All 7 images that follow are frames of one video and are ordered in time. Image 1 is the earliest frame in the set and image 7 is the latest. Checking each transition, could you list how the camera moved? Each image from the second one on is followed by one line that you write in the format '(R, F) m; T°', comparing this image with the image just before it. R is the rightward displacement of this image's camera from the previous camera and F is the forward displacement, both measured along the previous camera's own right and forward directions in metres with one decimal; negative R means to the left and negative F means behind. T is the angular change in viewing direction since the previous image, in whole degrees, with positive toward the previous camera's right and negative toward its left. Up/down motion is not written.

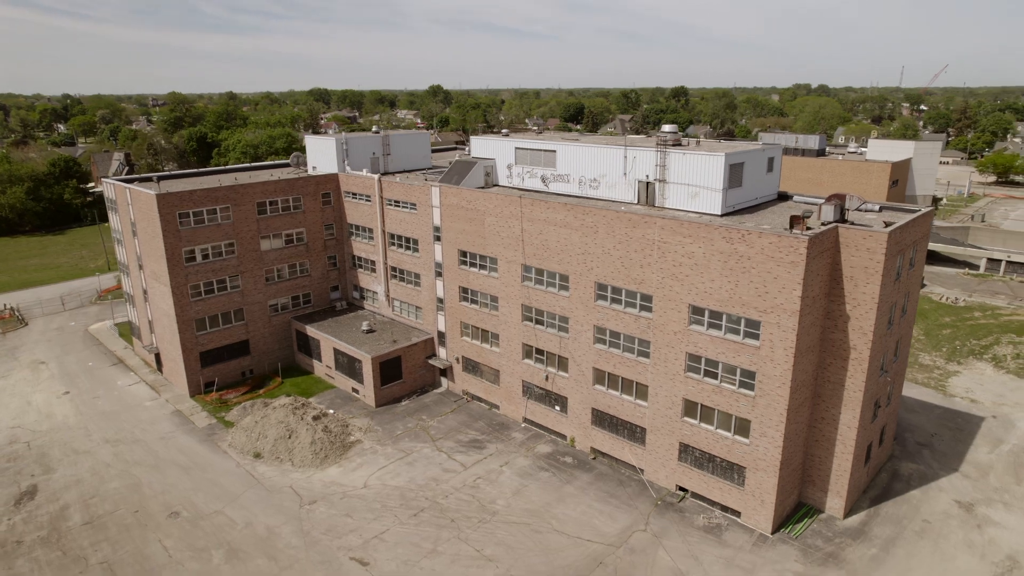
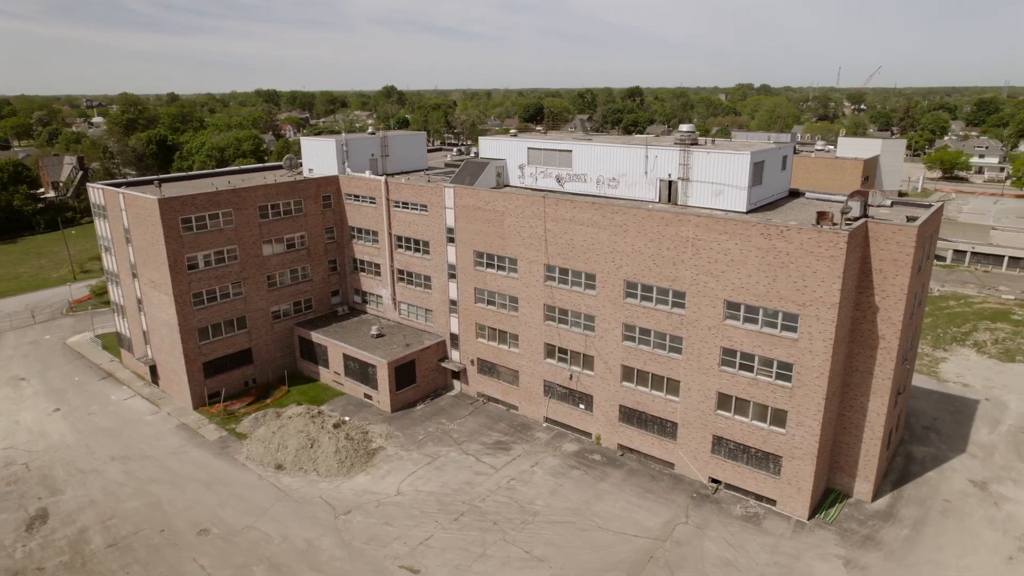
(-3.6, +0.2) m; +4°
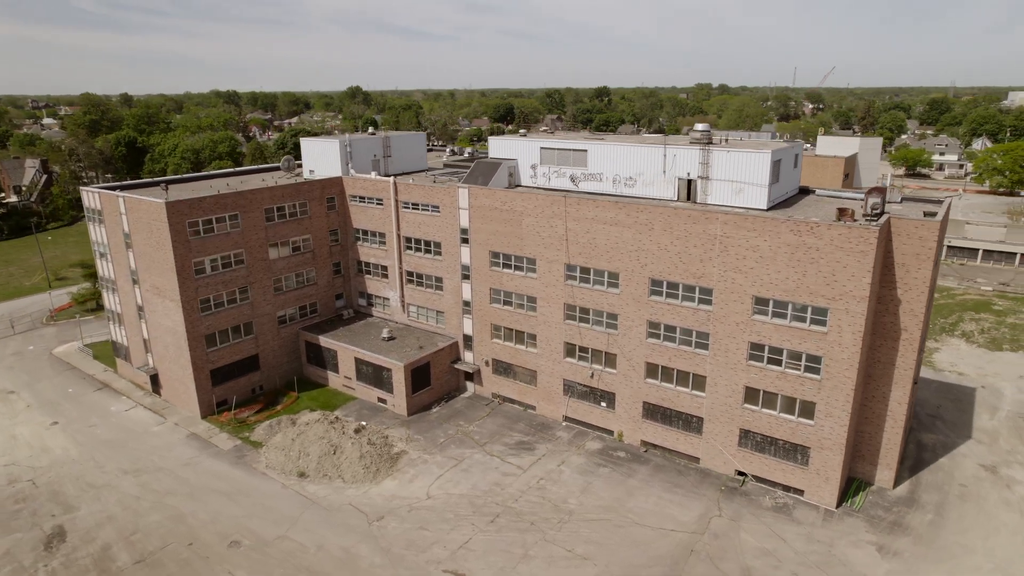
(-2.9, +0.1) m; +3°
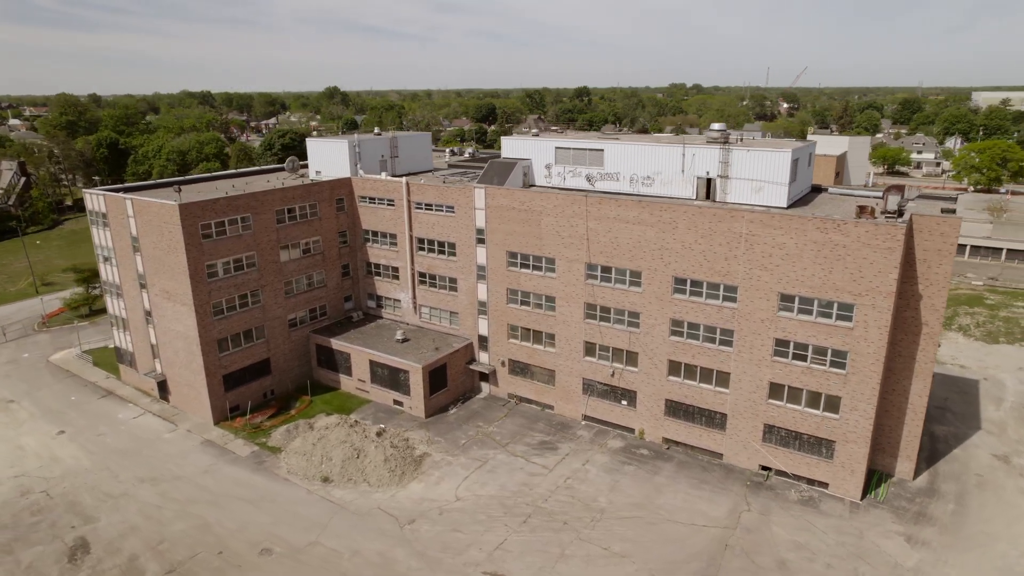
(-2.3, +0.1) m; +2°
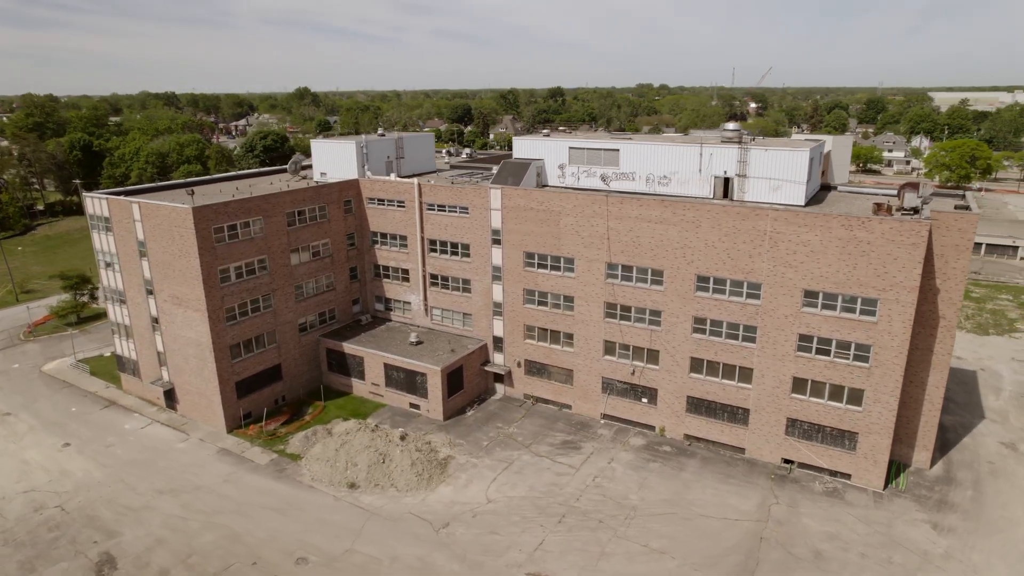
(-2.6, +0.1) m; +3°
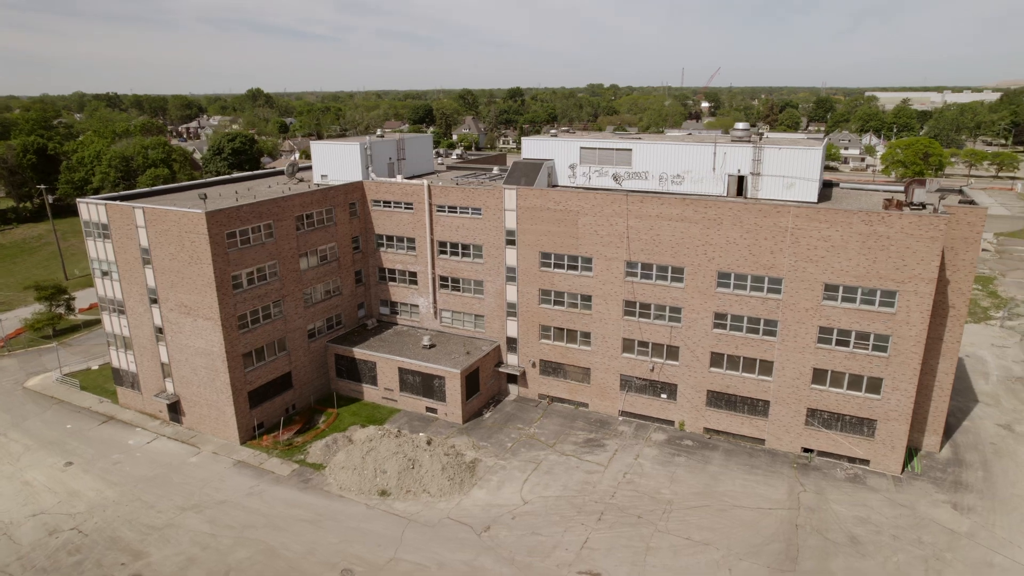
(-3.4, +0.1) m; +4°
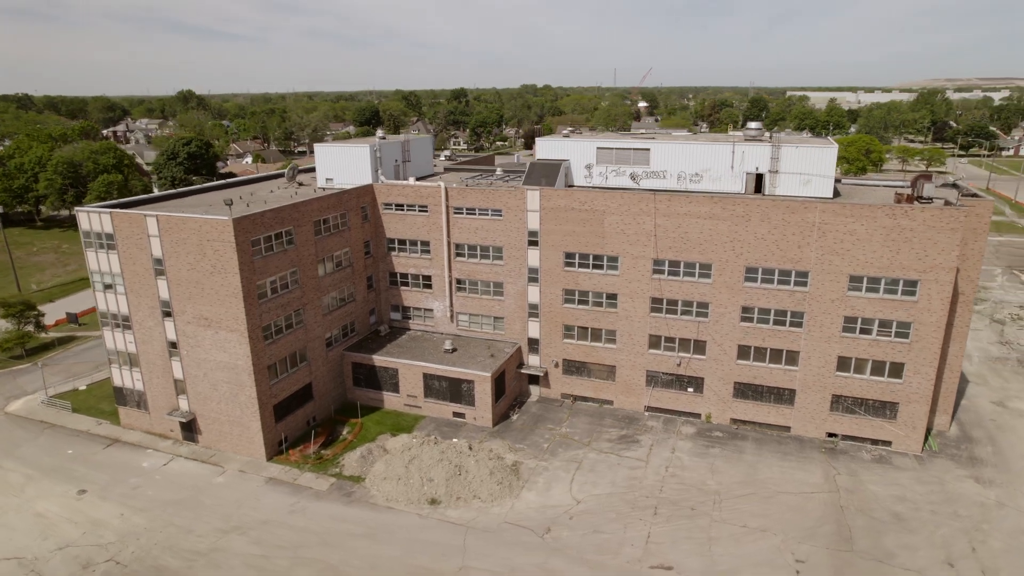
(-4.8, +0.3) m; +5°
